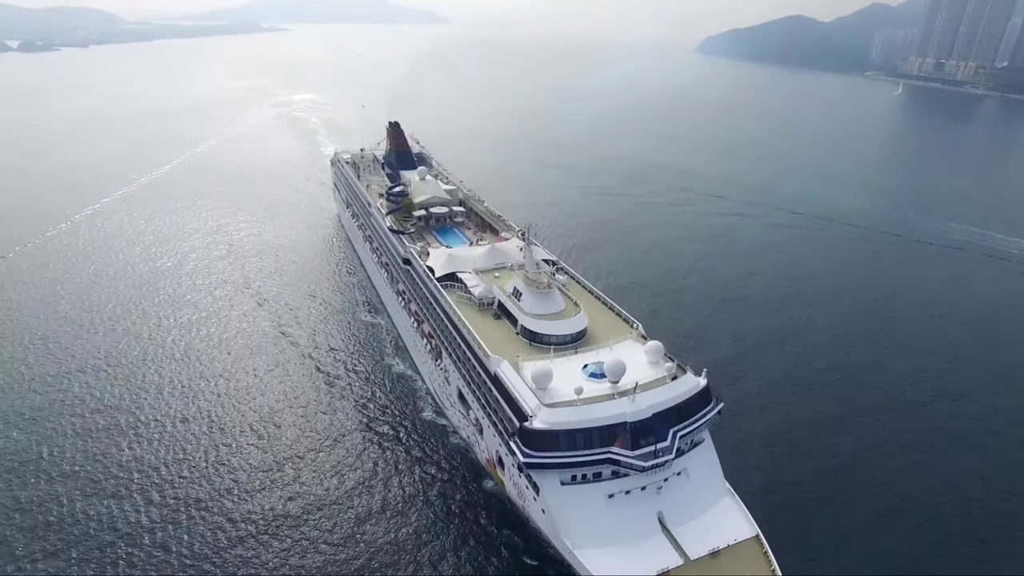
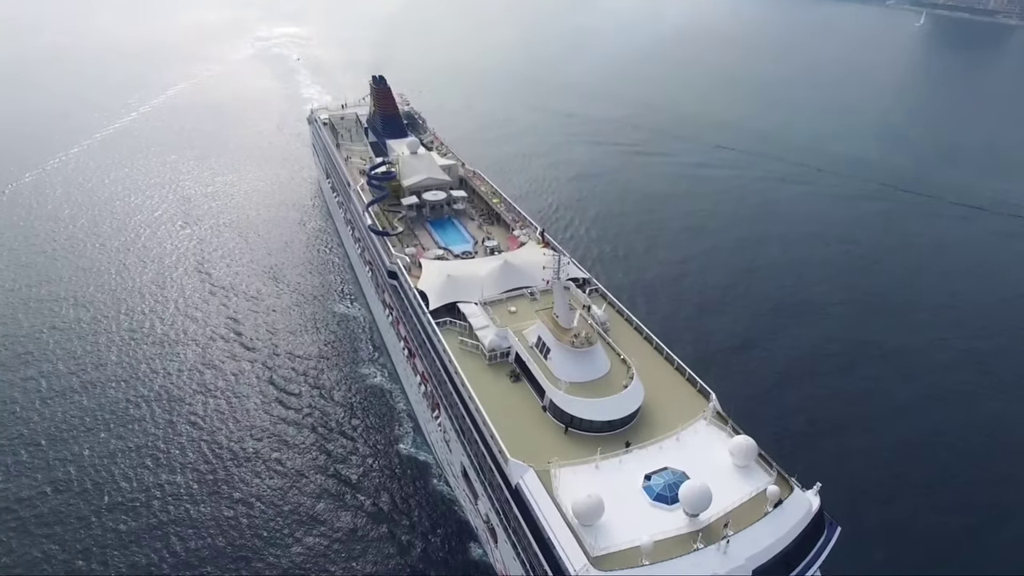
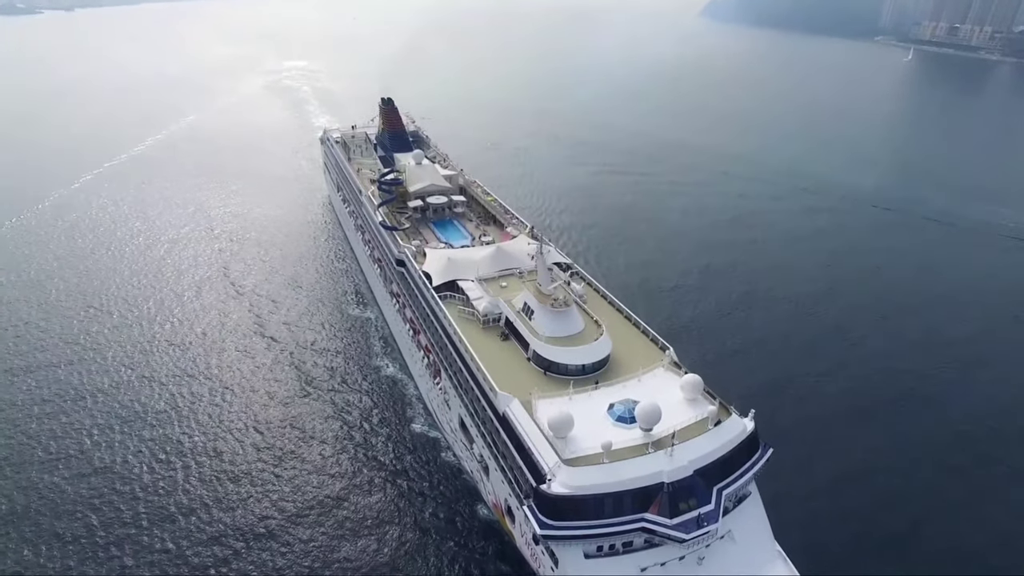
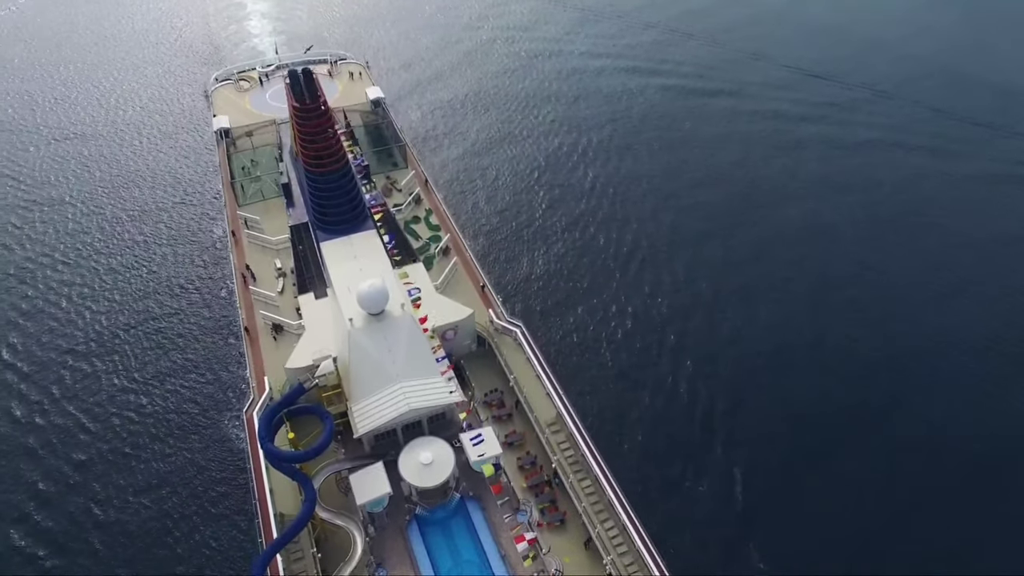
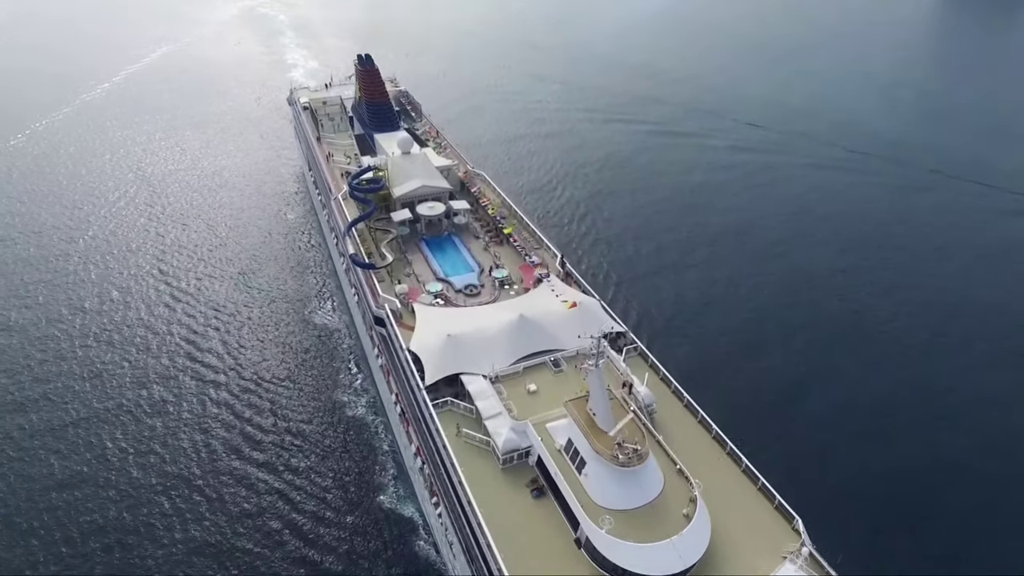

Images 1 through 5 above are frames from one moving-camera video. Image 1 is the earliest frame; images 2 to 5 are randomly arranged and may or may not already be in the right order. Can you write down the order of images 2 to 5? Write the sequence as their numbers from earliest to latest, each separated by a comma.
3, 2, 5, 4
